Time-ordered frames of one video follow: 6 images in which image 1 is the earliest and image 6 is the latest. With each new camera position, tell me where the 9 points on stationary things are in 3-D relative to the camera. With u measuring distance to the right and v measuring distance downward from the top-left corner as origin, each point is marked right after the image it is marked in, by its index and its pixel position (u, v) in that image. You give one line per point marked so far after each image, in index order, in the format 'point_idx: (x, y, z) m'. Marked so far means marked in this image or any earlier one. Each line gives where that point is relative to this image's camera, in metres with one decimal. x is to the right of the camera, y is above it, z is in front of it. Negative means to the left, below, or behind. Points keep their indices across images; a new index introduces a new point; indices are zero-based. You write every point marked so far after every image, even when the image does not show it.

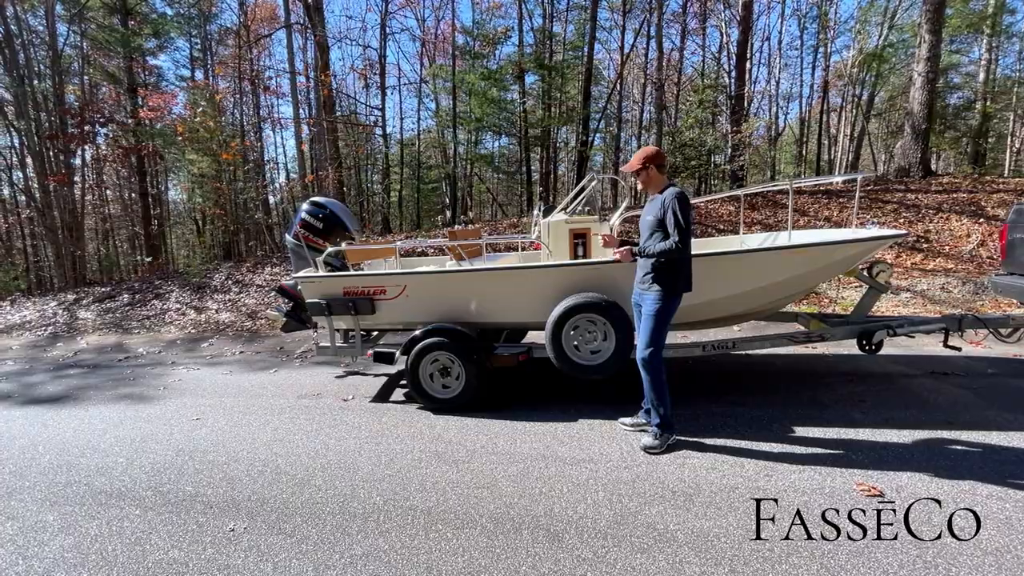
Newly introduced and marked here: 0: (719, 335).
0: (+2.6, -0.6, +6.1) m
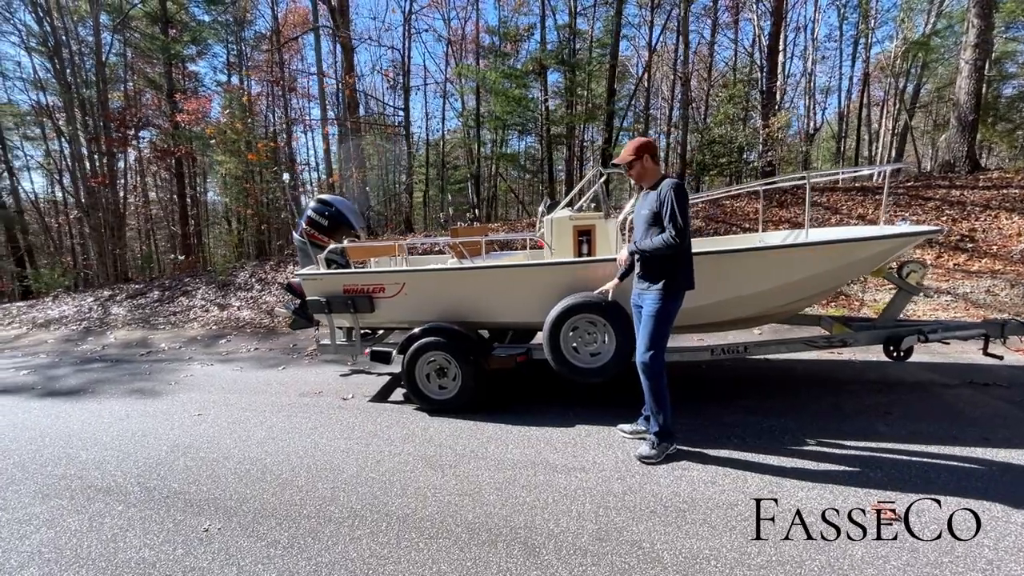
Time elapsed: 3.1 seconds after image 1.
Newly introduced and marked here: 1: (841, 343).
0: (+2.7, -0.6, +5.8) m
1: (+2.6, -0.4, +3.8) m
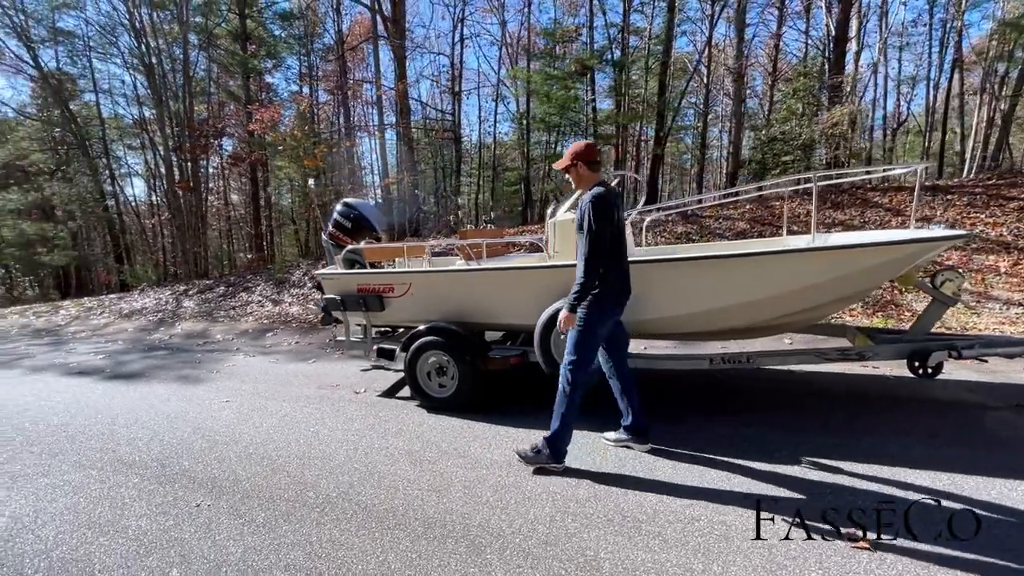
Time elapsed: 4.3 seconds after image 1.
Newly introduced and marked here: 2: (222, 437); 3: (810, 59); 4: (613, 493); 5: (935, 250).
0: (+2.9, -0.7, +5.5) m
1: (+2.6, -0.5, +3.5) m
2: (-2.3, -1.2, +3.8) m
3: (+11.4, +8.8, +18.2) m
4: (+0.6, -1.2, +2.7) m
5: (+3.1, +0.3, +3.5) m
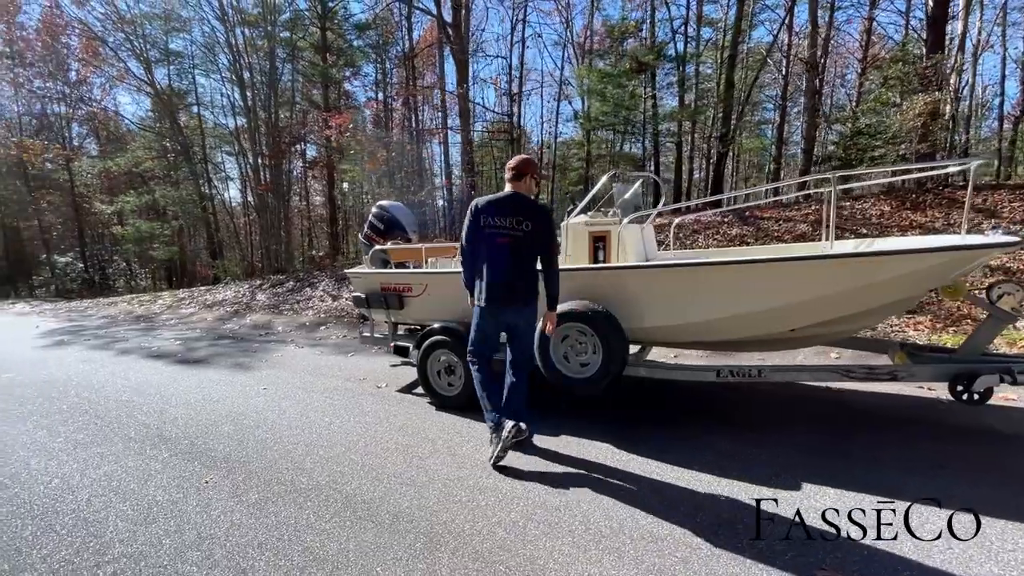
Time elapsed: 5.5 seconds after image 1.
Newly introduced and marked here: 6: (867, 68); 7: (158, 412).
0: (+3.1, -0.8, +5.1) m
1: (+2.5, -0.6, +3.2) m
2: (-2.3, -1.2, +4.1) m
3: (+13.6, +8.5, +16.4) m
4: (+0.4, -1.2, +2.6) m
5: (+3.0, +0.2, +3.1) m
6: (+13.8, +8.6, +18.5) m
7: (-3.3, -1.2, +4.5) m
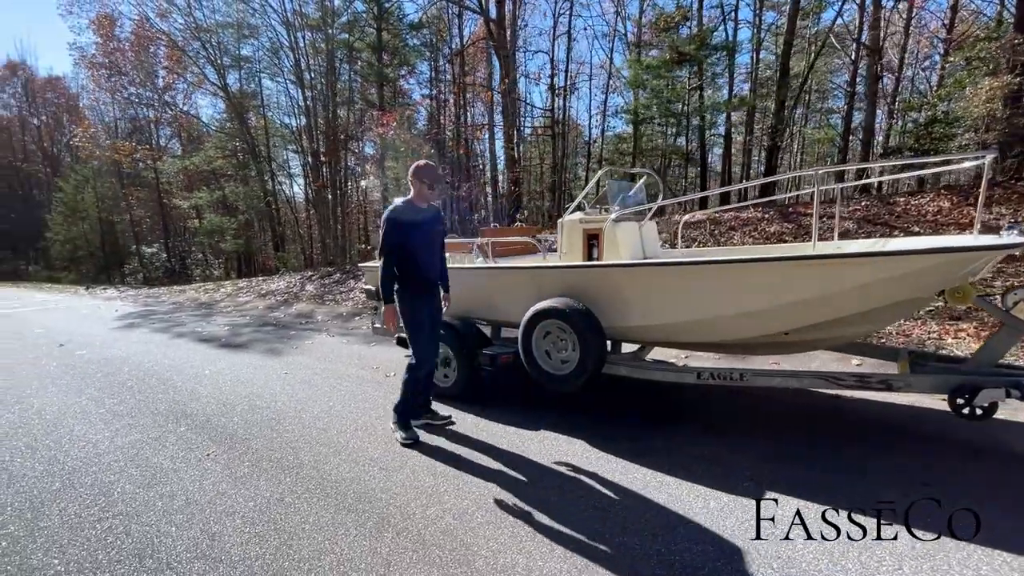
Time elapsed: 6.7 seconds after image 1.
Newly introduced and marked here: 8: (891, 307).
0: (+3.1, -0.8, +4.8) m
1: (+2.3, -0.6, +3.0) m
2: (-2.3, -1.1, +4.5) m
3: (+15.0, +8.4, +14.8) m
4: (+0.2, -1.2, +2.7) m
5: (+2.8, +0.2, +2.8) m
6: (+15.5, +8.5, +16.9) m
7: (-3.3, -1.1, +4.9) m
8: (+2.6, -0.1, +3.2) m
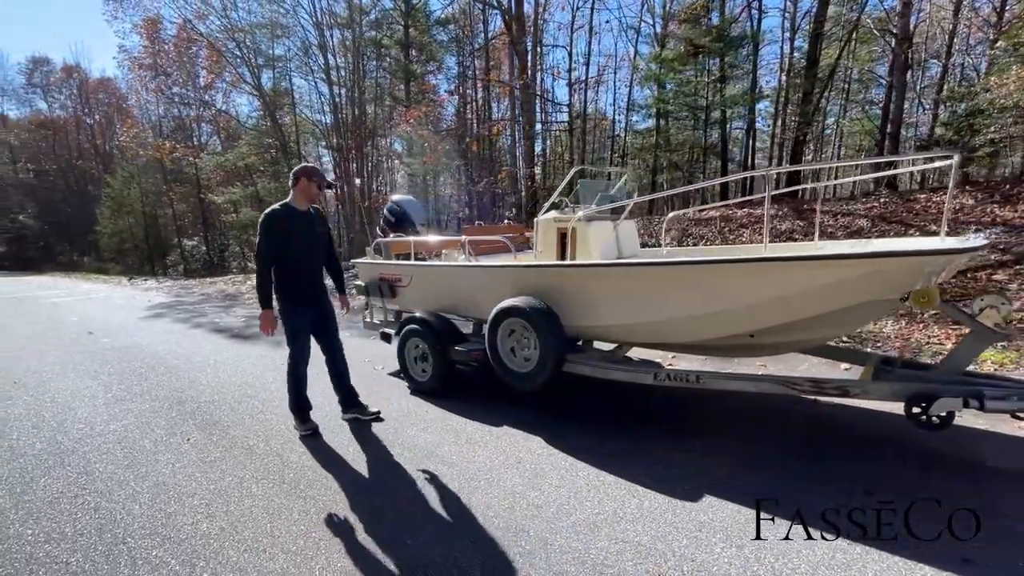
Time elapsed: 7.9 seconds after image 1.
0: (+2.9, -0.8, +4.7) m
1: (+2.0, -0.6, +2.9) m
2: (-2.6, -1.0, +4.7) m
3: (+15.5, +8.3, +13.8) m
4: (-0.2, -1.2, +2.7) m
5: (+2.5, +0.1, +2.7) m
6: (+16.1, +8.5, +15.8) m
7: (-3.5, -1.0, +5.2) m
8: (+2.3, -0.2, +3.1) m
